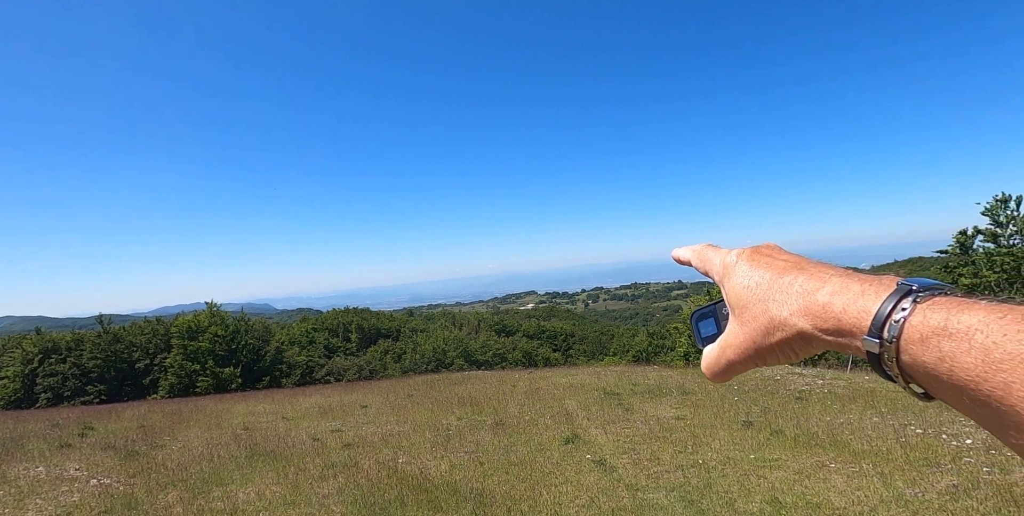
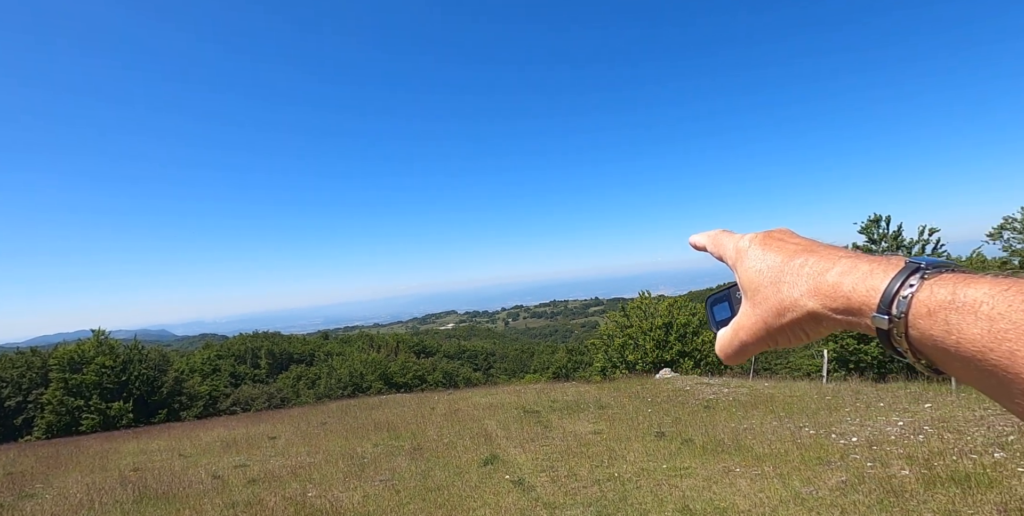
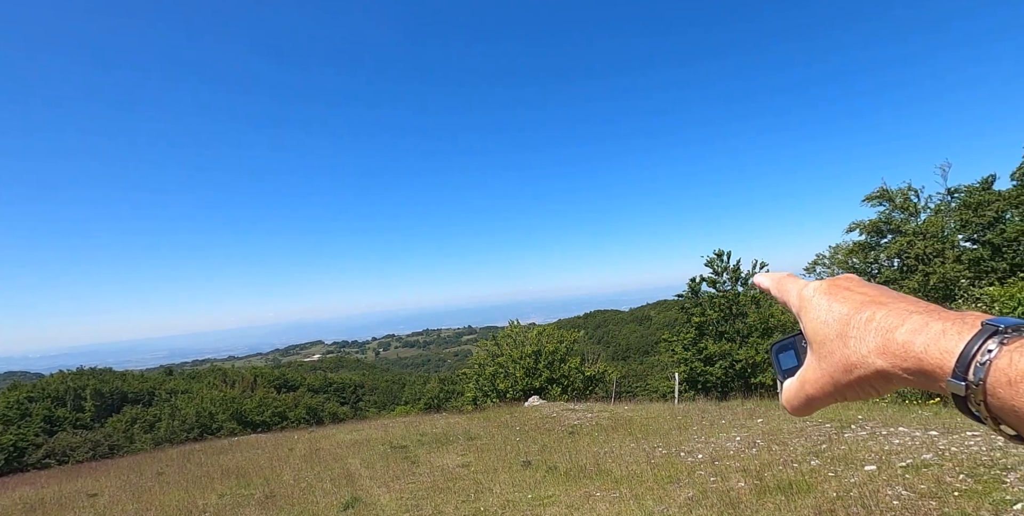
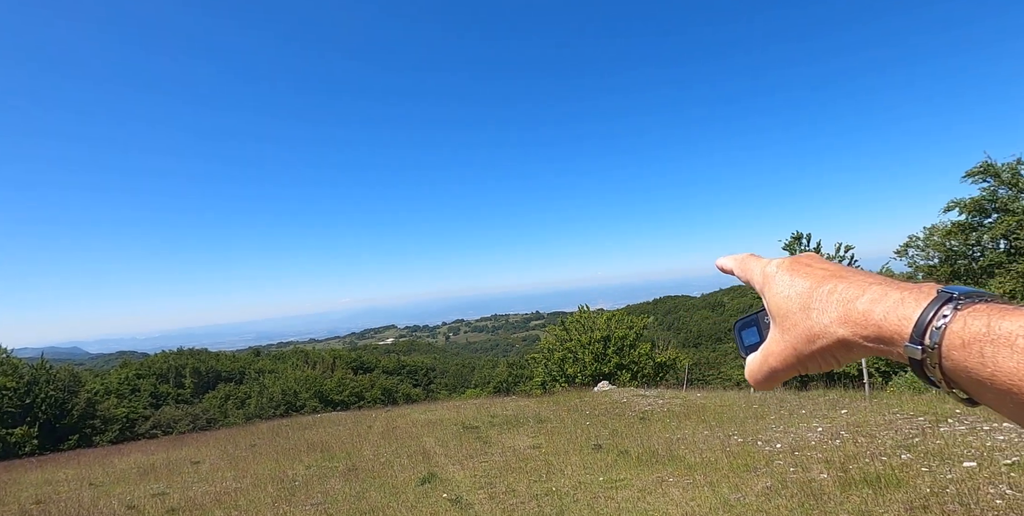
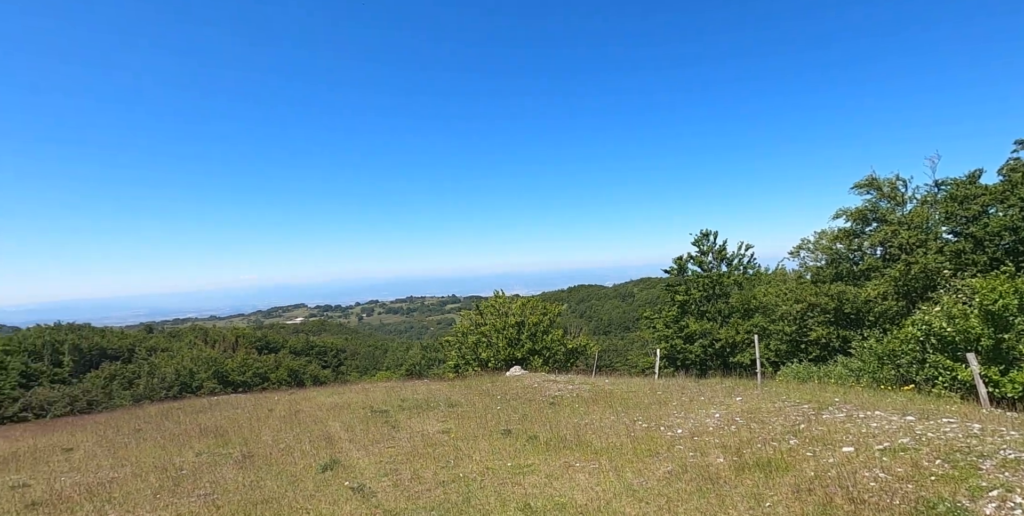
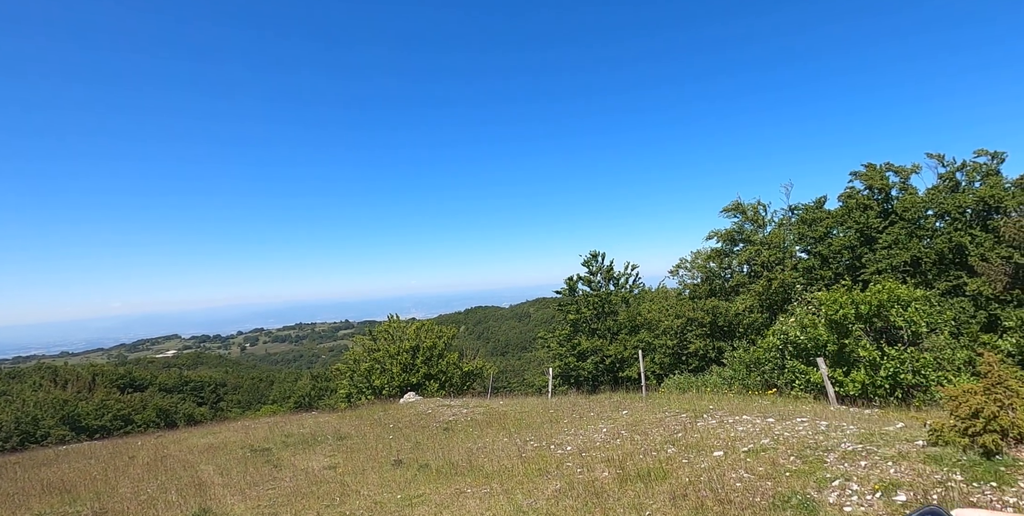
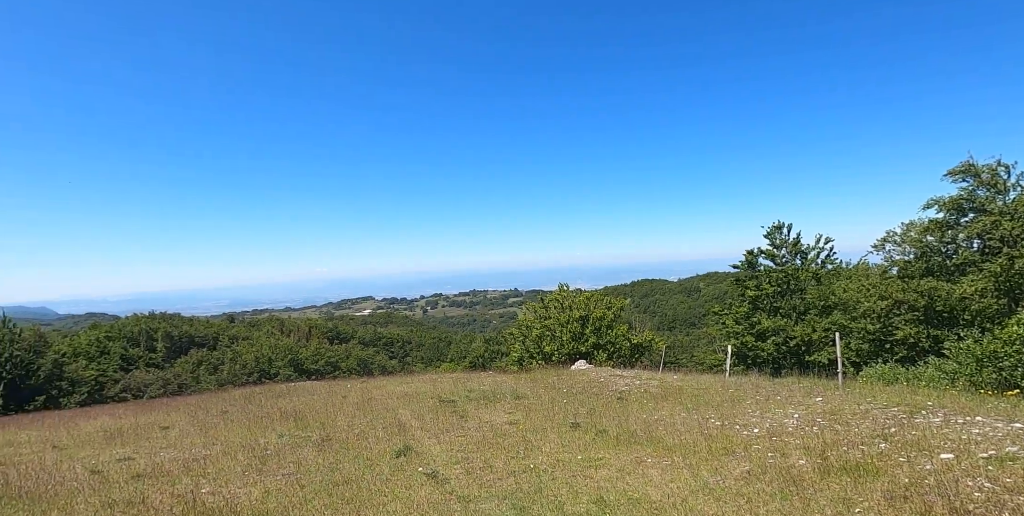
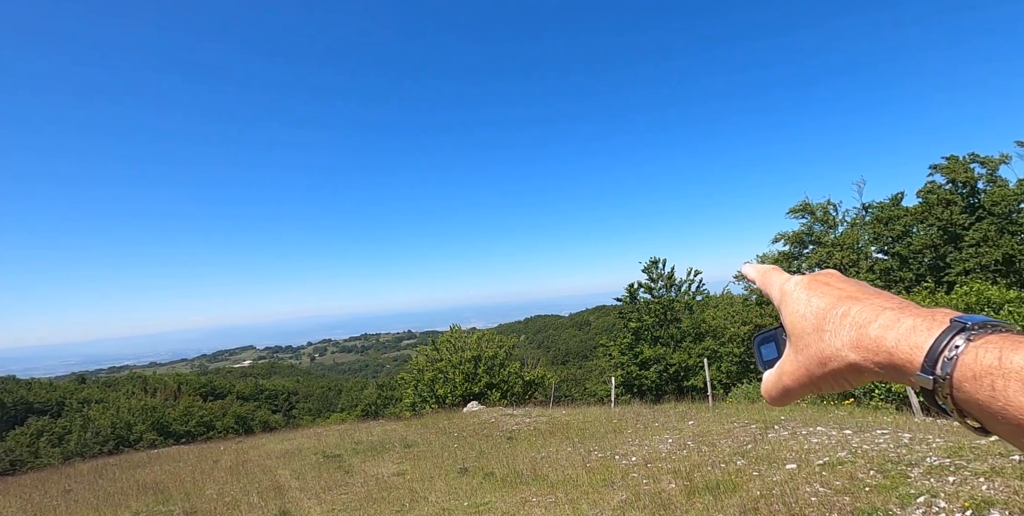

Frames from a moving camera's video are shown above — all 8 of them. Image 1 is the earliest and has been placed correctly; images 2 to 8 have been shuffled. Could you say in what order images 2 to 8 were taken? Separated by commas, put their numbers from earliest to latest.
2, 4, 3, 8, 6, 5, 7
